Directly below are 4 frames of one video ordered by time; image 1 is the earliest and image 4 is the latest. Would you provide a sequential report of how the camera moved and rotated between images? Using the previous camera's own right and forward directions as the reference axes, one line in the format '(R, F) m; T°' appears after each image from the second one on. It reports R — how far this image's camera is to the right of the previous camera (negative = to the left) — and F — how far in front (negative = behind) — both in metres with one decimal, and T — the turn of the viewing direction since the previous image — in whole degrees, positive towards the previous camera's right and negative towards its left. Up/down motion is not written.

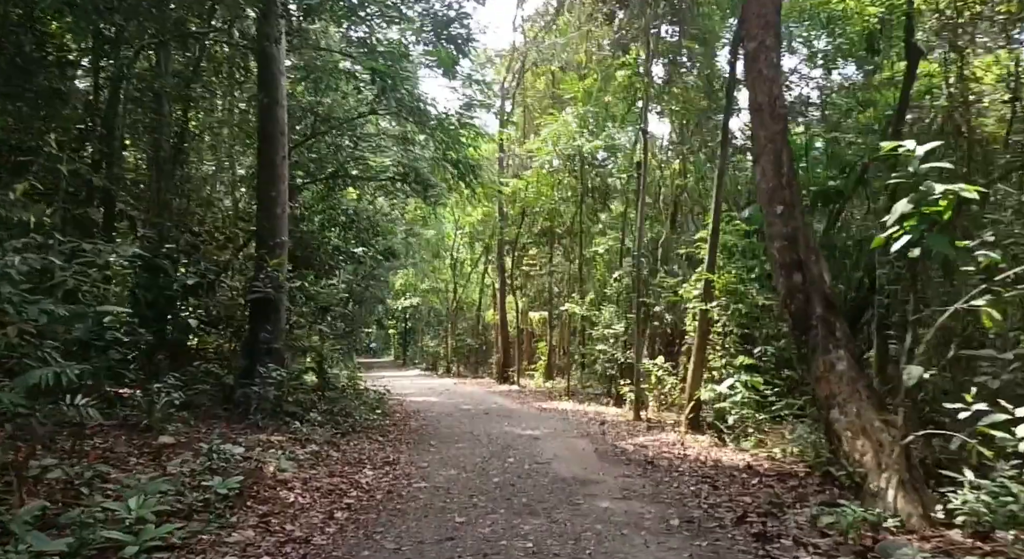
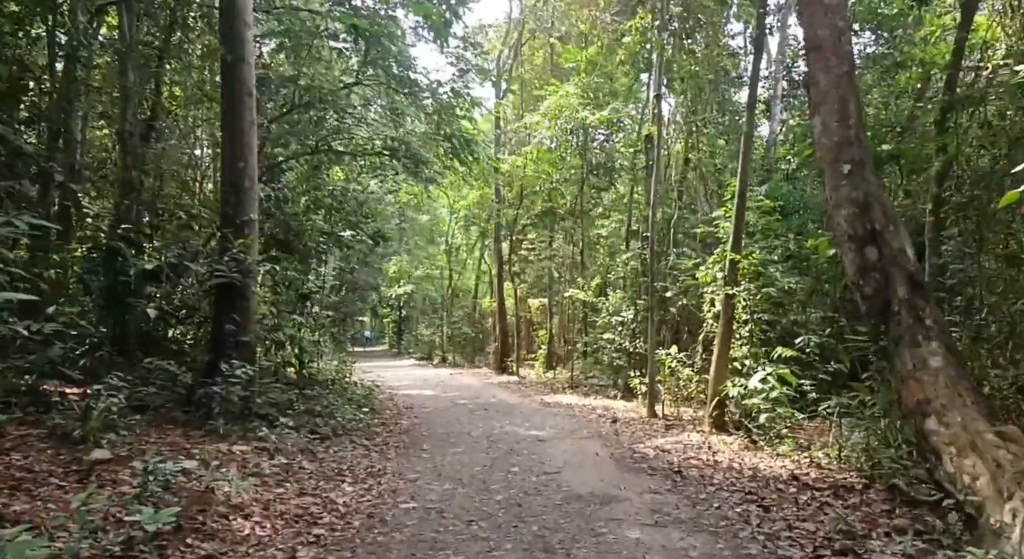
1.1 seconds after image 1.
(-0.1, +1.2) m; 0°
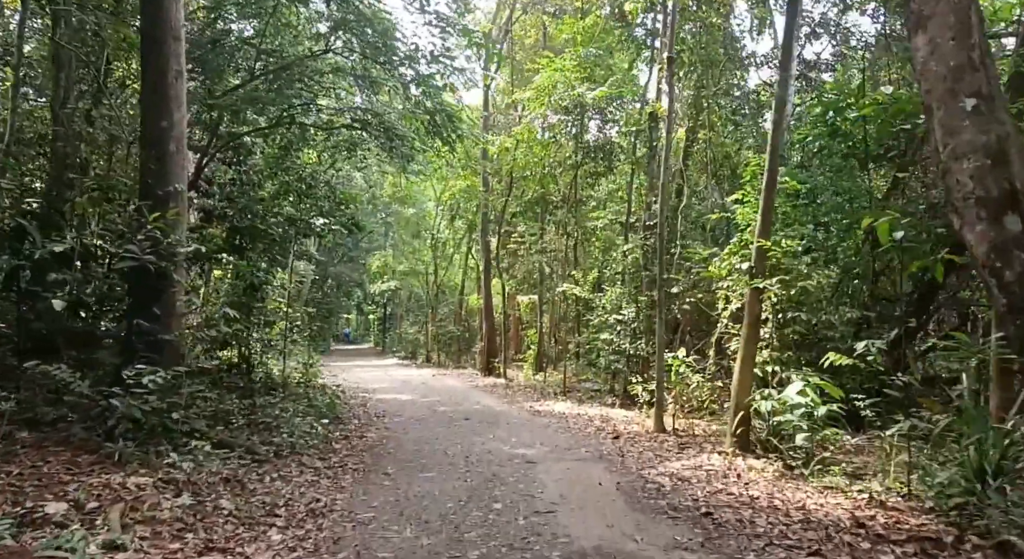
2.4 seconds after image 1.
(0.0, +1.6) m; +1°
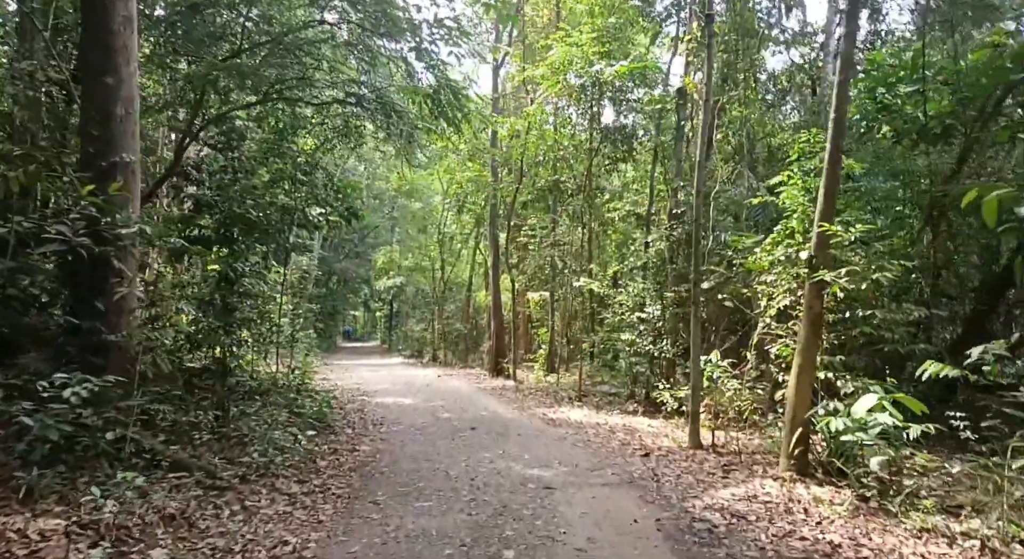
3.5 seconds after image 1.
(-0.1, +1.2) m; -1°
